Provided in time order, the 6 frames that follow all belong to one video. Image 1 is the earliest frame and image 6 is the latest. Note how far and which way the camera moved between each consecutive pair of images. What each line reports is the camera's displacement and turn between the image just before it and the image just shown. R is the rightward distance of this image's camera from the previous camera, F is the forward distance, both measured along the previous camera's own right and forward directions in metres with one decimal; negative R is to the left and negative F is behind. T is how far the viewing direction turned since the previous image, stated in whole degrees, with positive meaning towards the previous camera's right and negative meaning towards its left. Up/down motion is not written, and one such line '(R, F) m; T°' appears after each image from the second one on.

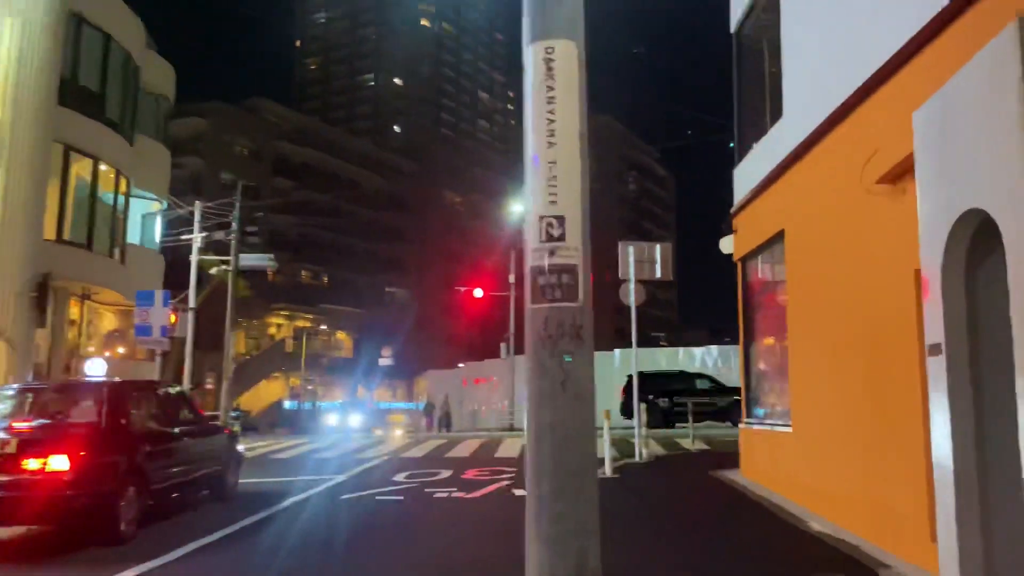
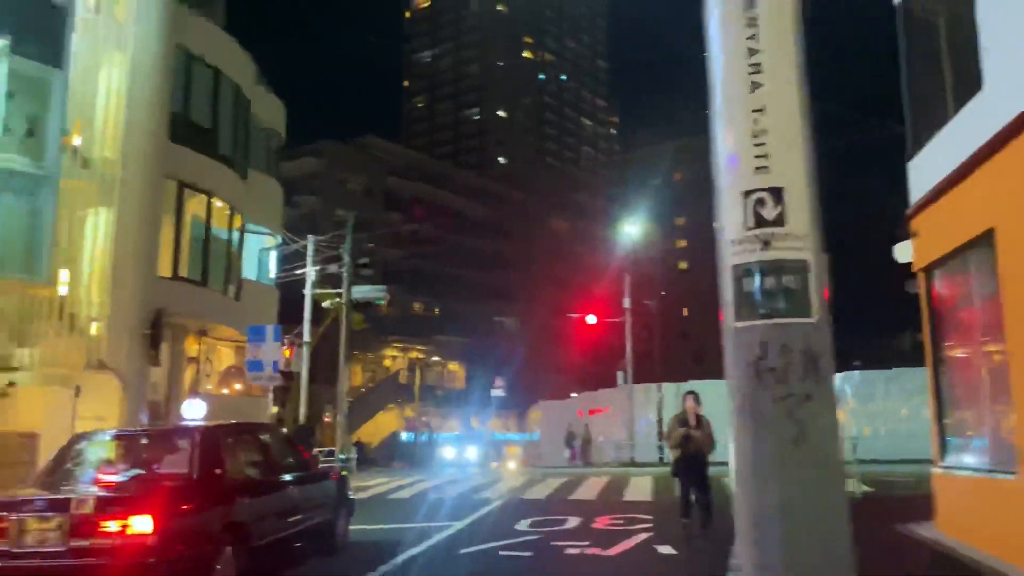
(-0.3, +1.3) m; -8°
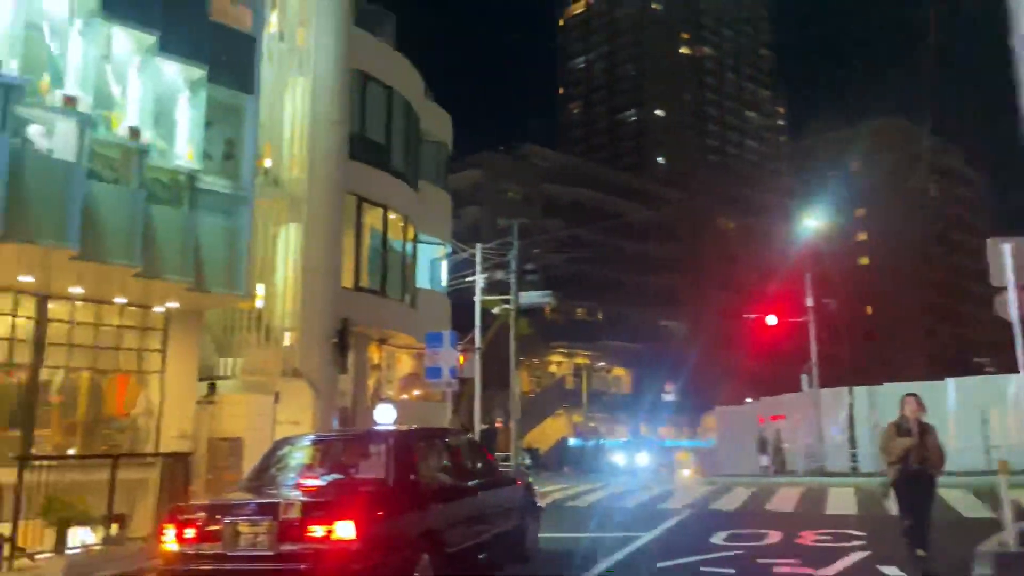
(-0.3, +0.4) m; -12°
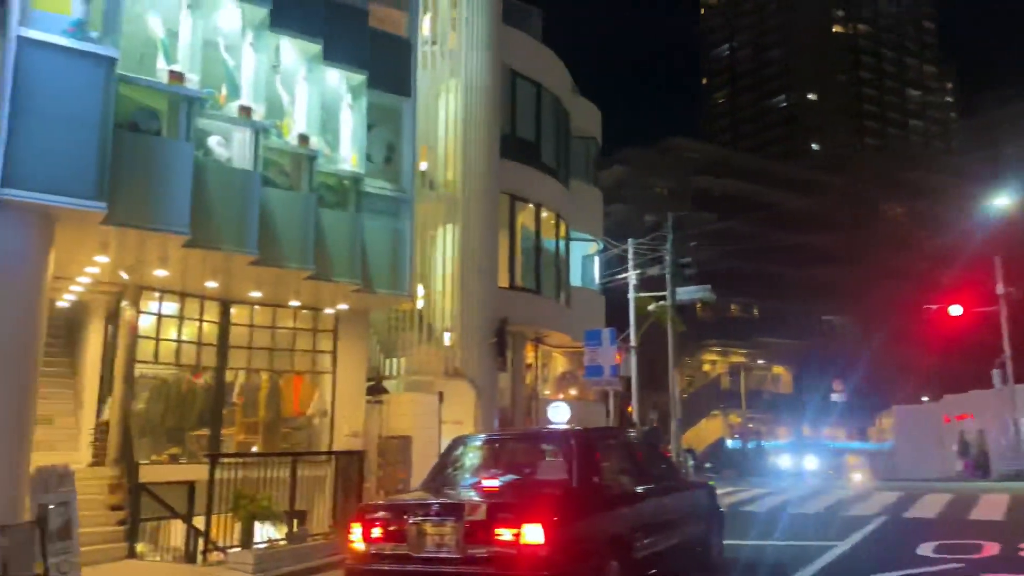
(-0.4, +0.4) m; -10°
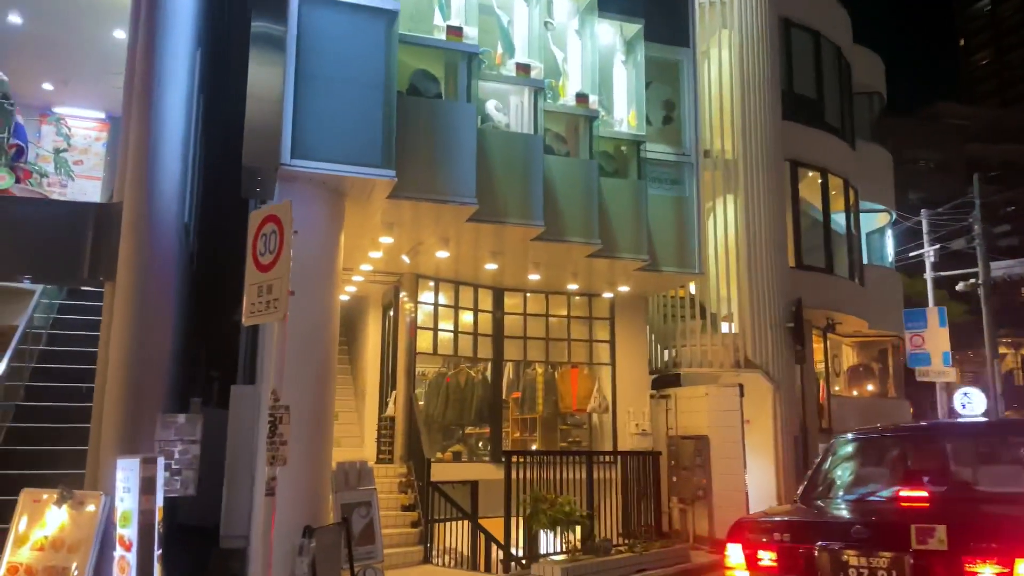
(-1.1, +1.4) m; -16°
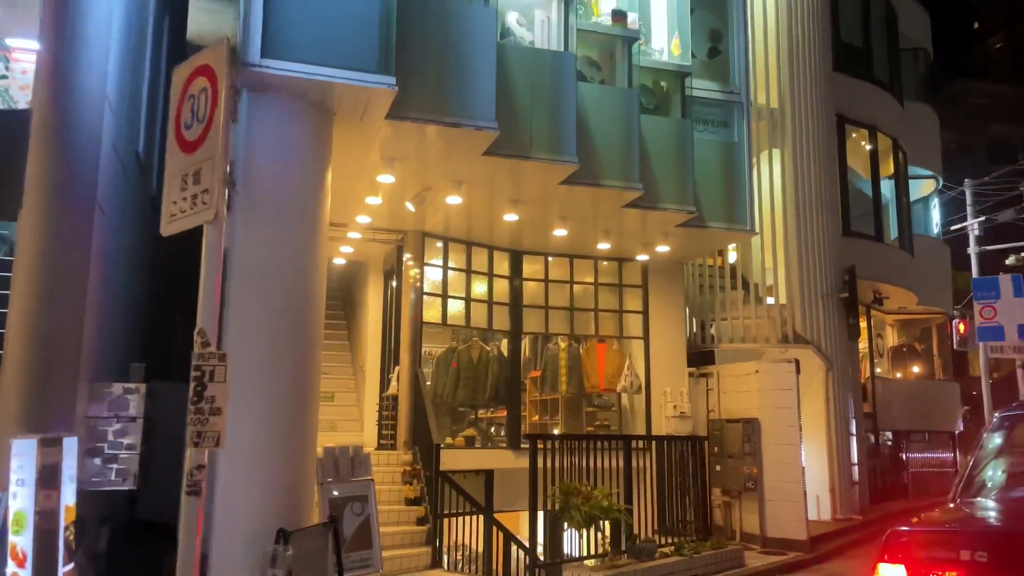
(-0.2, +1.6) m; 0°
